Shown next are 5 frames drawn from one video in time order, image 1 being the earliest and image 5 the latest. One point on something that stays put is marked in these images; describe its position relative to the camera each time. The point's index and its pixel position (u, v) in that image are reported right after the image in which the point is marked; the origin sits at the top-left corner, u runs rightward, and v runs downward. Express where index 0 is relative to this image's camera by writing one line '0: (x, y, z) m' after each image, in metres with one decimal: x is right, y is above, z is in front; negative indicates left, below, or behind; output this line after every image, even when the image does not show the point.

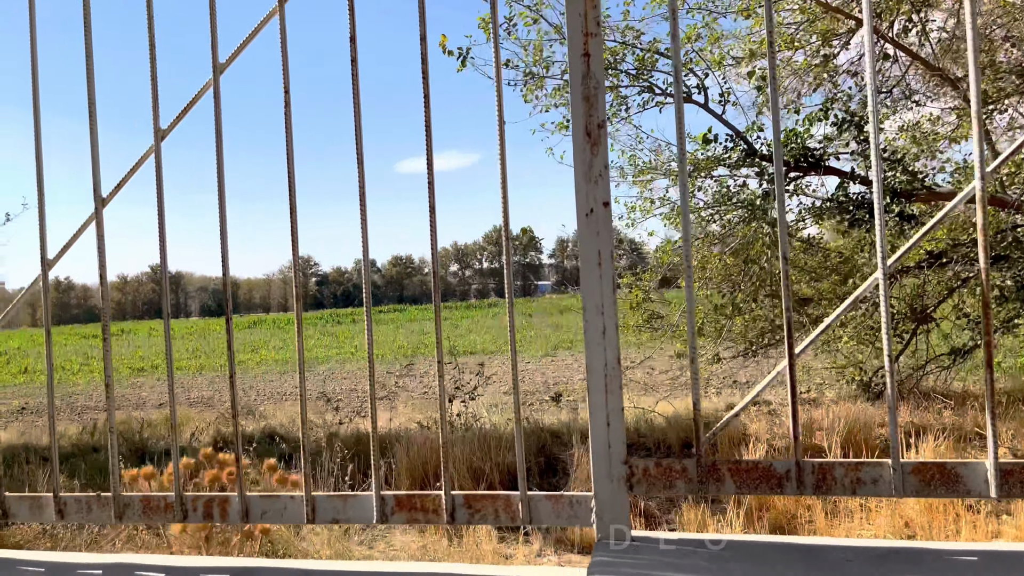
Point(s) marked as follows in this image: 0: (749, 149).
0: (+2.1, +1.2, +6.7) m
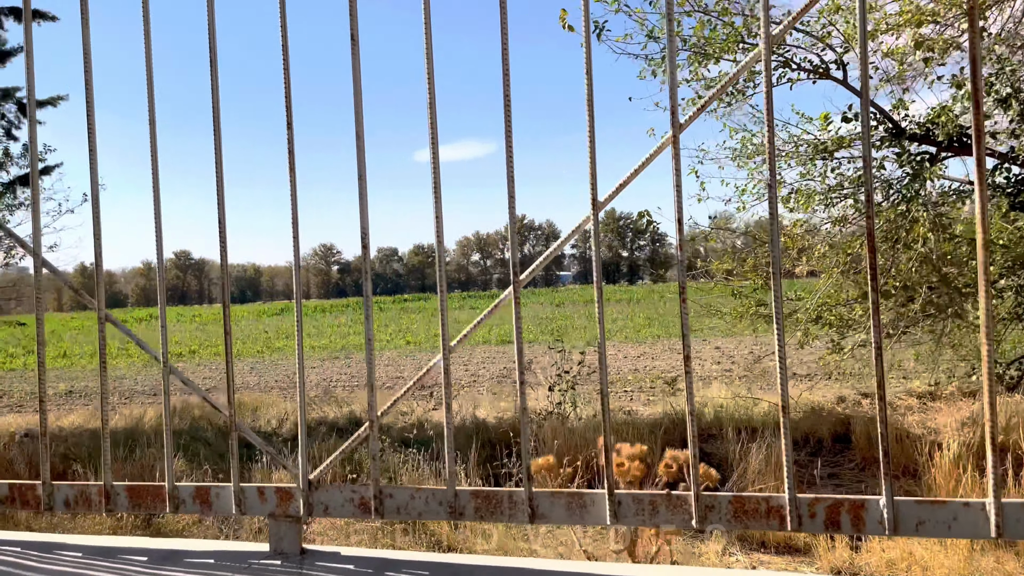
0: (+3.2, +1.3, +6.3) m
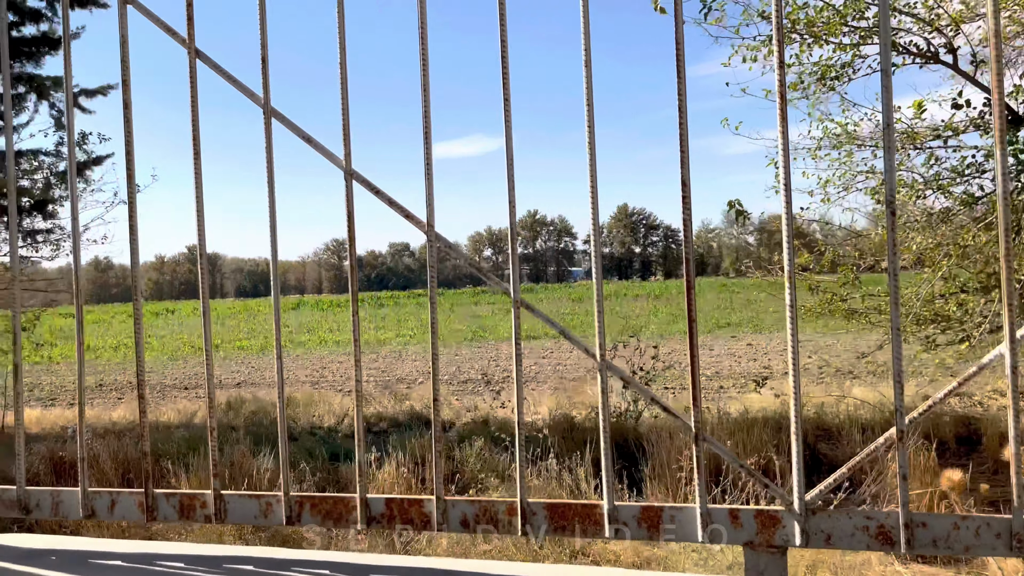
0: (+4.0, +1.4, +6.0) m
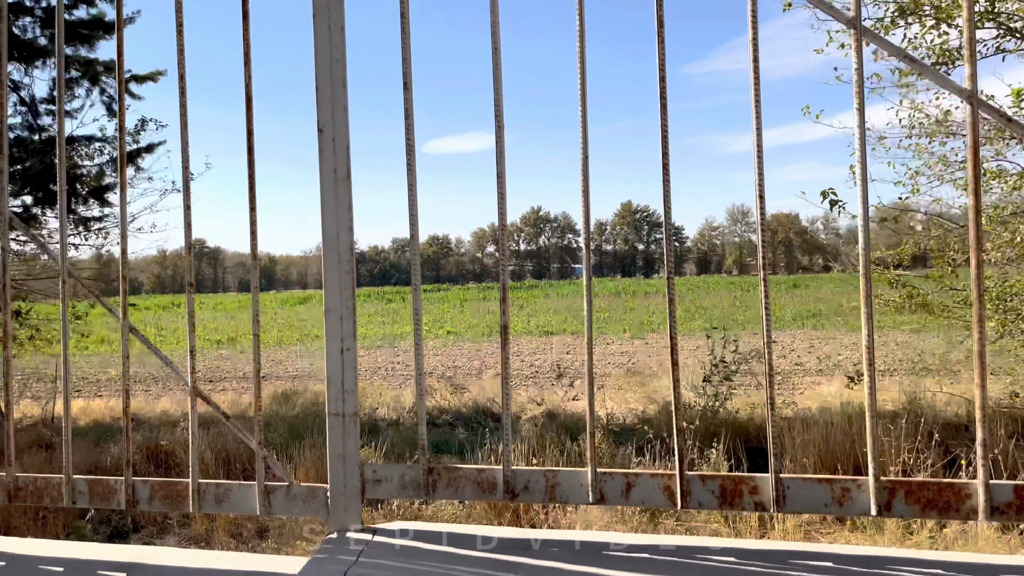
0: (+4.8, +1.4, +5.8) m
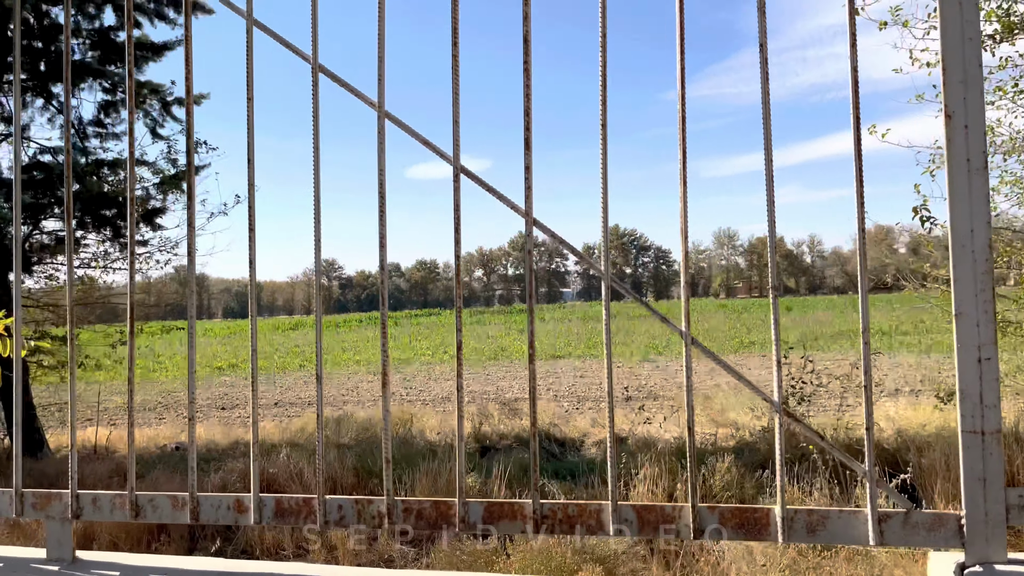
0: (+5.6, +1.3, +5.8) m
